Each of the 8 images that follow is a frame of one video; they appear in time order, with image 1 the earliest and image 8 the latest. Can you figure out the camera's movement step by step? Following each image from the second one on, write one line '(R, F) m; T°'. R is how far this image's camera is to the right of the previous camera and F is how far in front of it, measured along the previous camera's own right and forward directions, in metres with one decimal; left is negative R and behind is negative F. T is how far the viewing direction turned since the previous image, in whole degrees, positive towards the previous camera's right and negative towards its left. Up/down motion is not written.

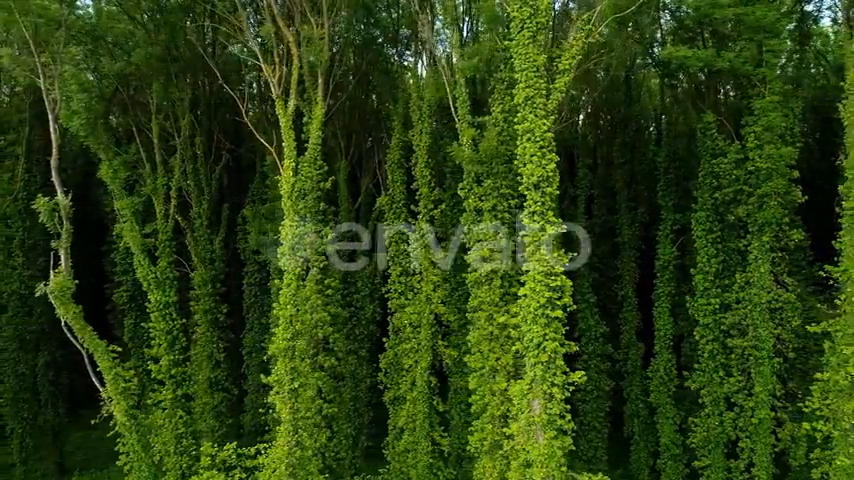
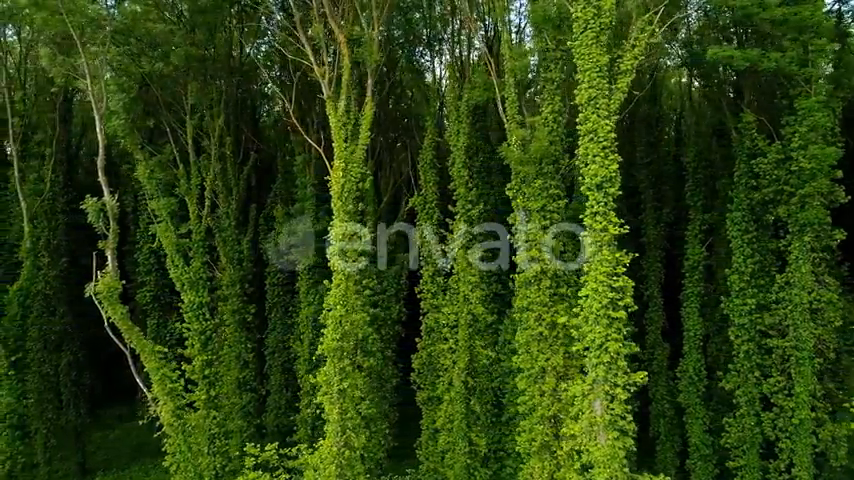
(-0.9, 0.0) m; 0°
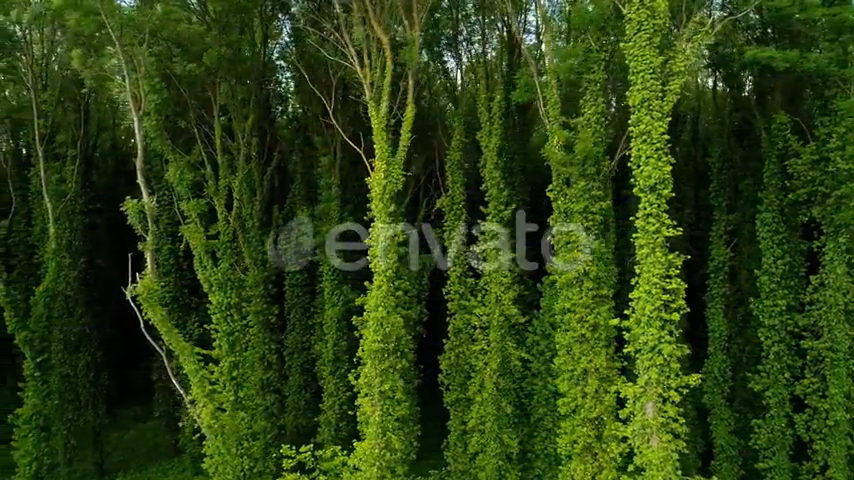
(-0.8, 0.0) m; 0°
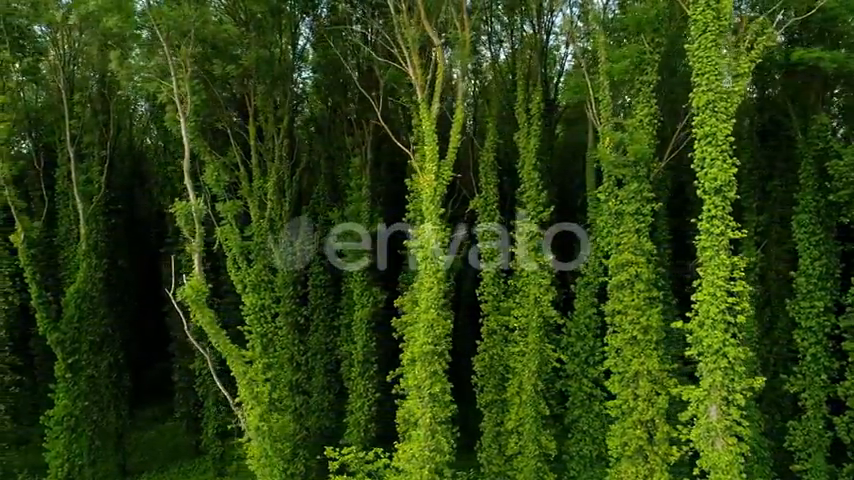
(-0.9, 0.0) m; 0°
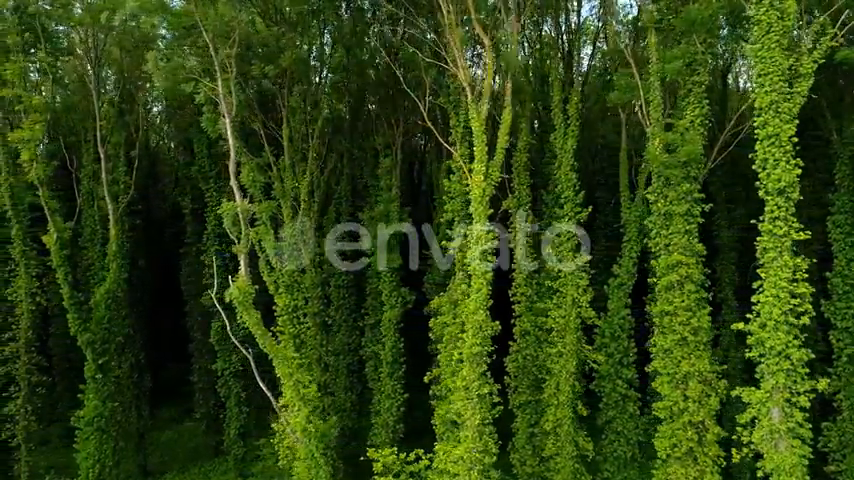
(-0.9, 0.0) m; 0°
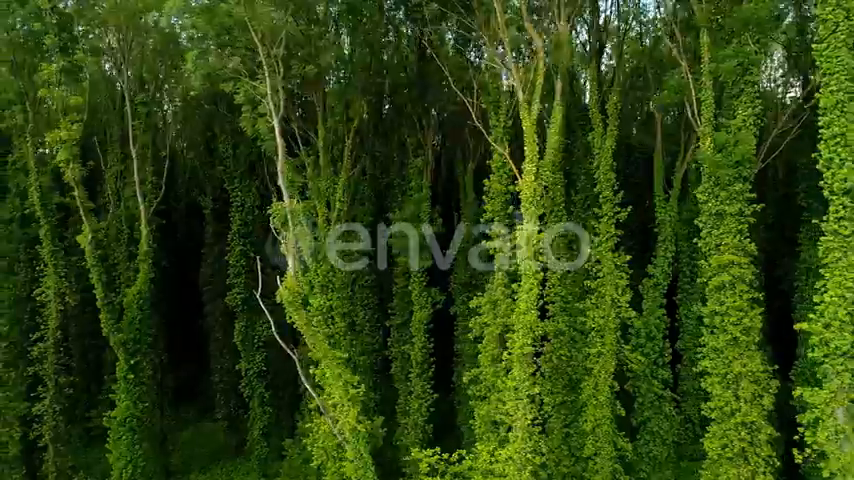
(-0.9, 0.0) m; 0°
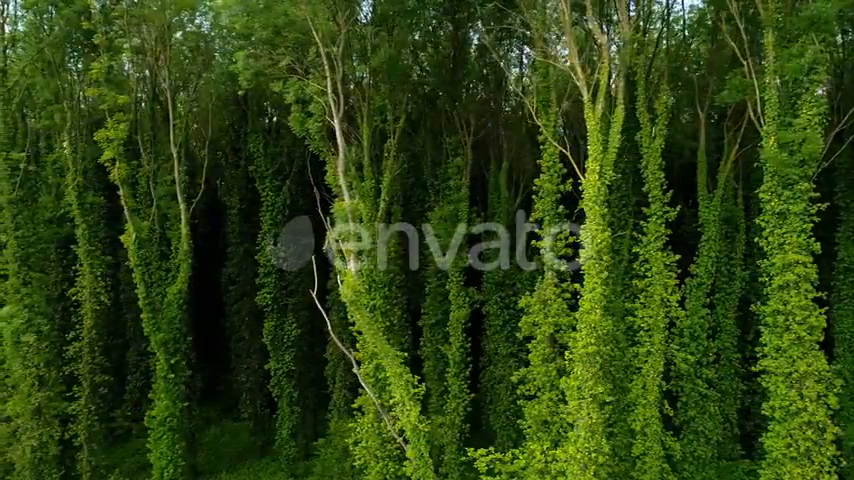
(-1.2, 0.0) m; 0°
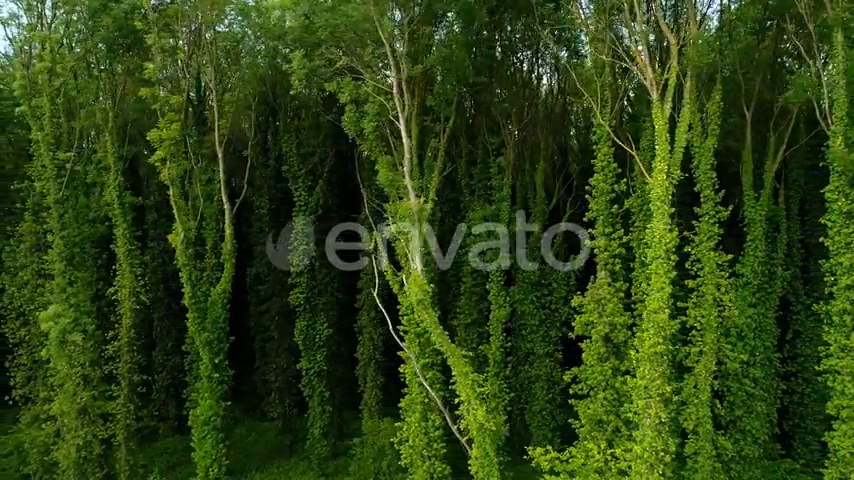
(-1.2, 0.0) m; 0°
